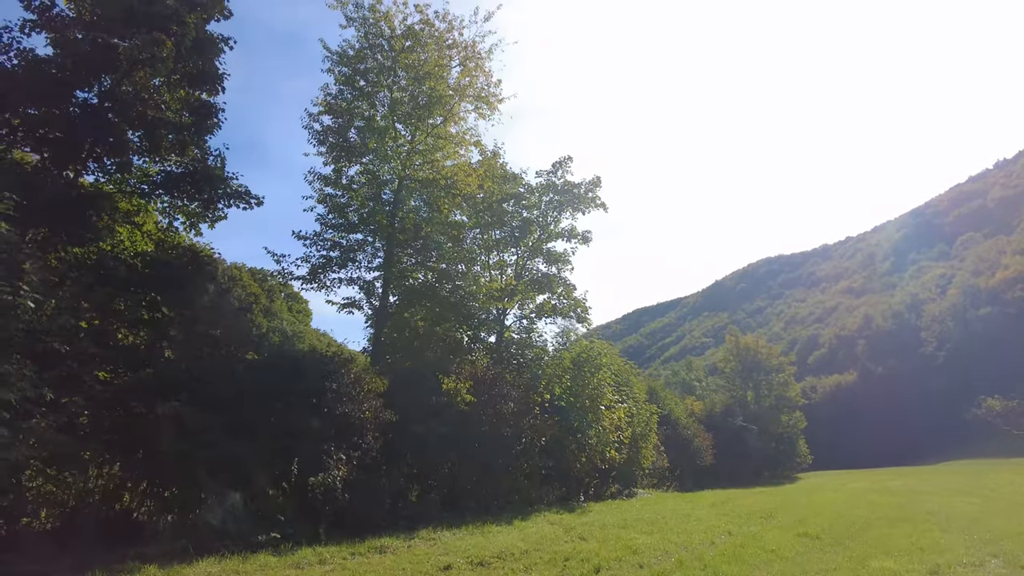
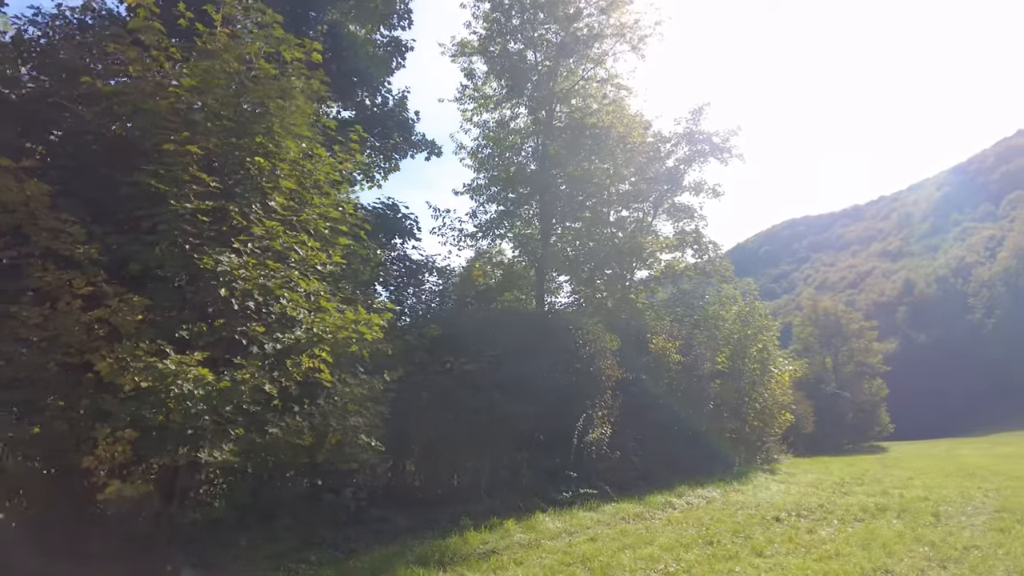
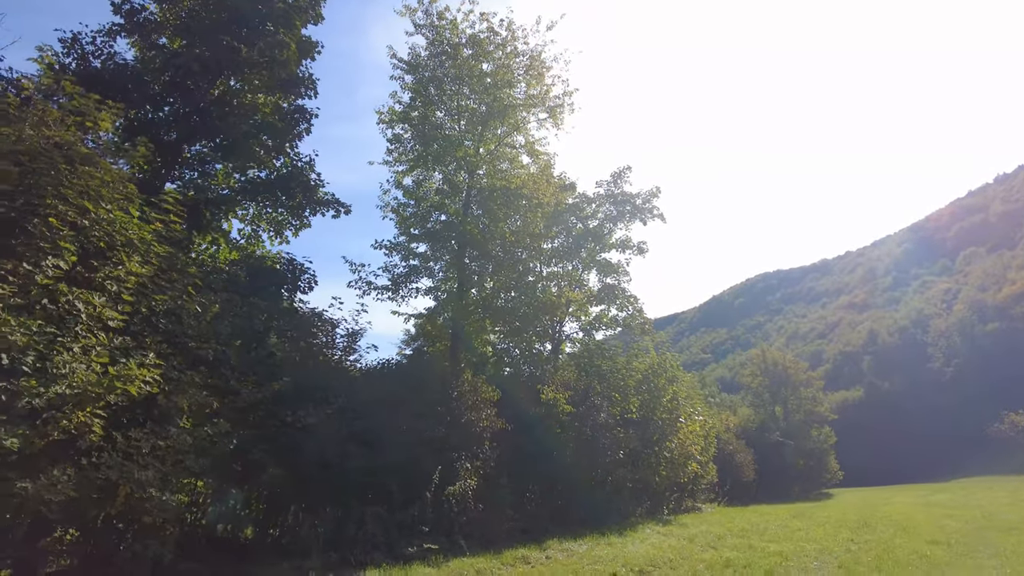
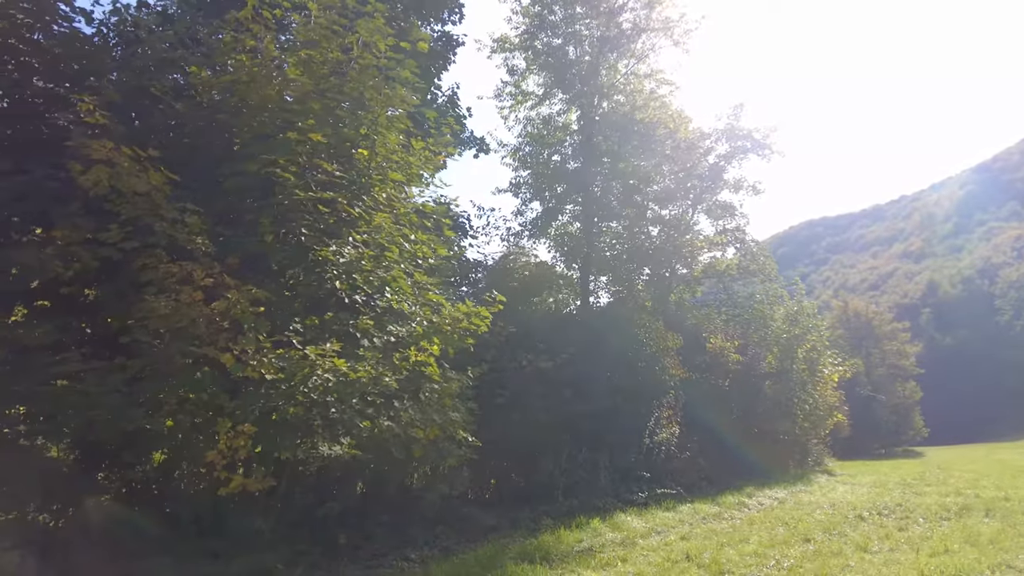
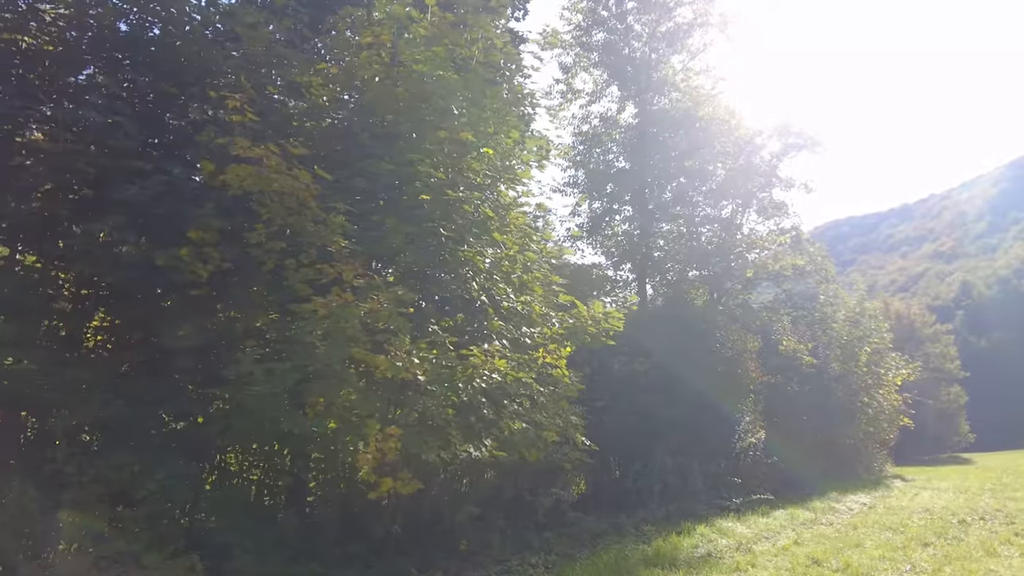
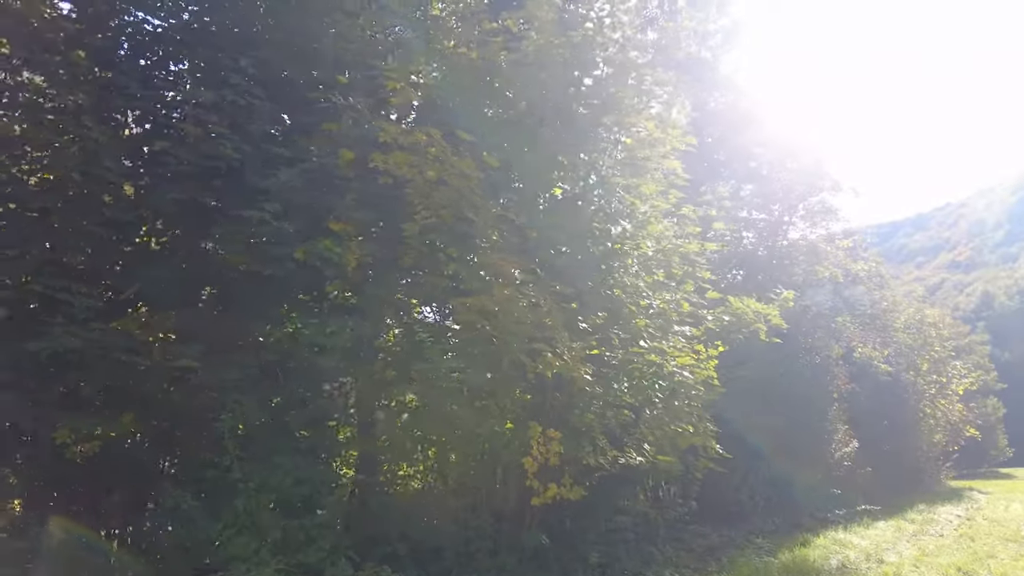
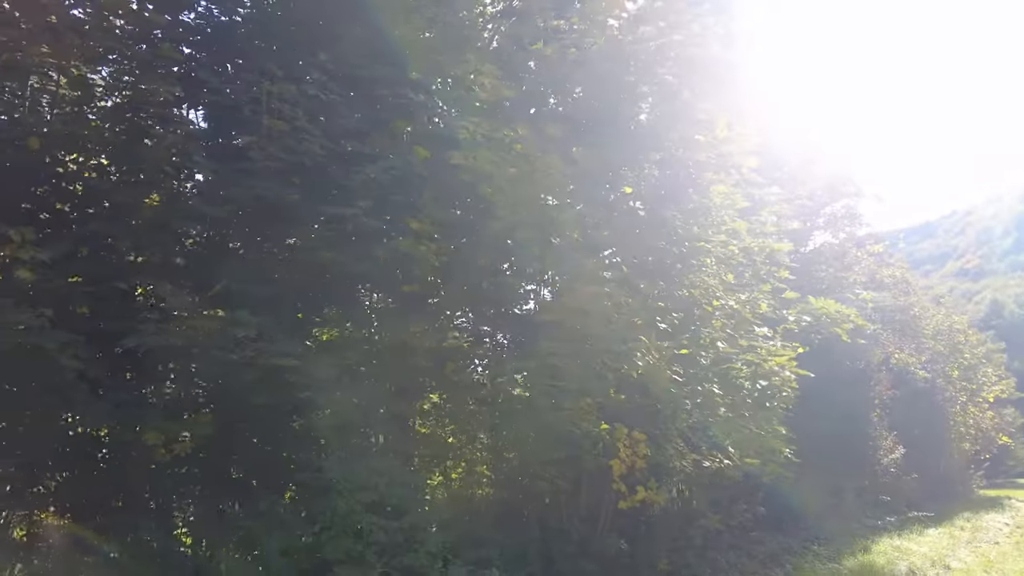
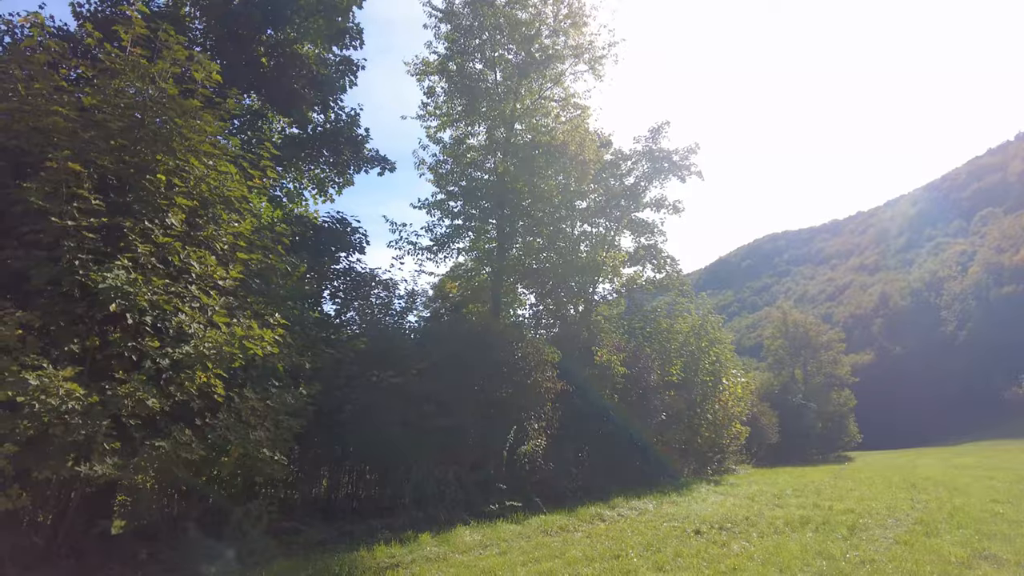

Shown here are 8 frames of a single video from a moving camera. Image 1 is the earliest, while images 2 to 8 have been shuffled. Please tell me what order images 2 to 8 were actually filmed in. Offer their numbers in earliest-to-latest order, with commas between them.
3, 8, 2, 4, 5, 6, 7
